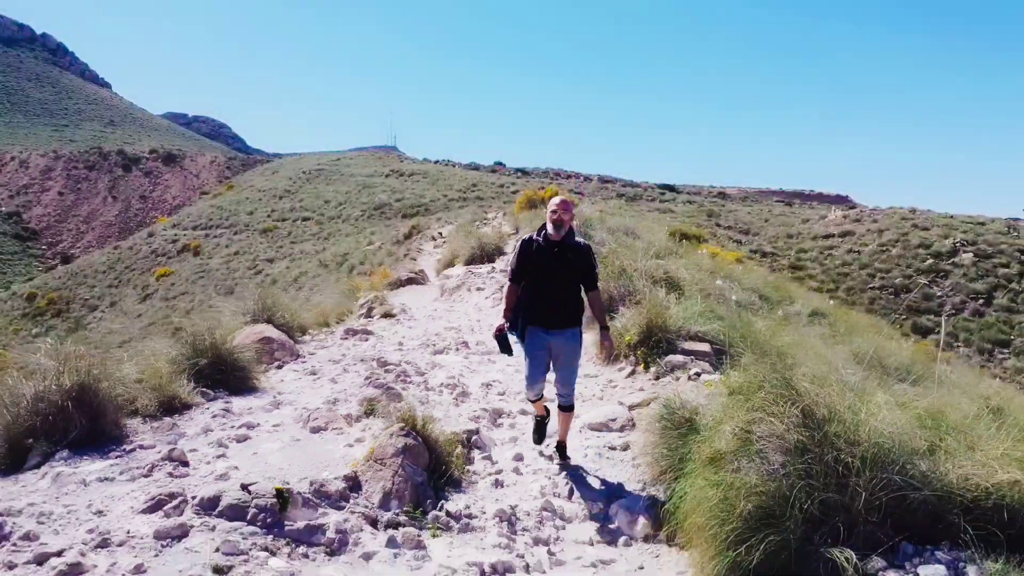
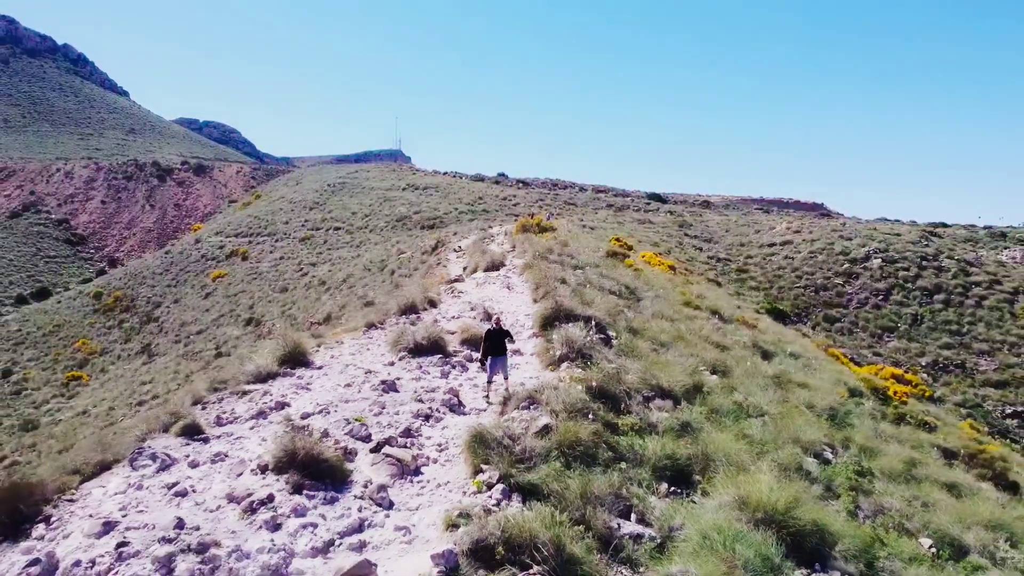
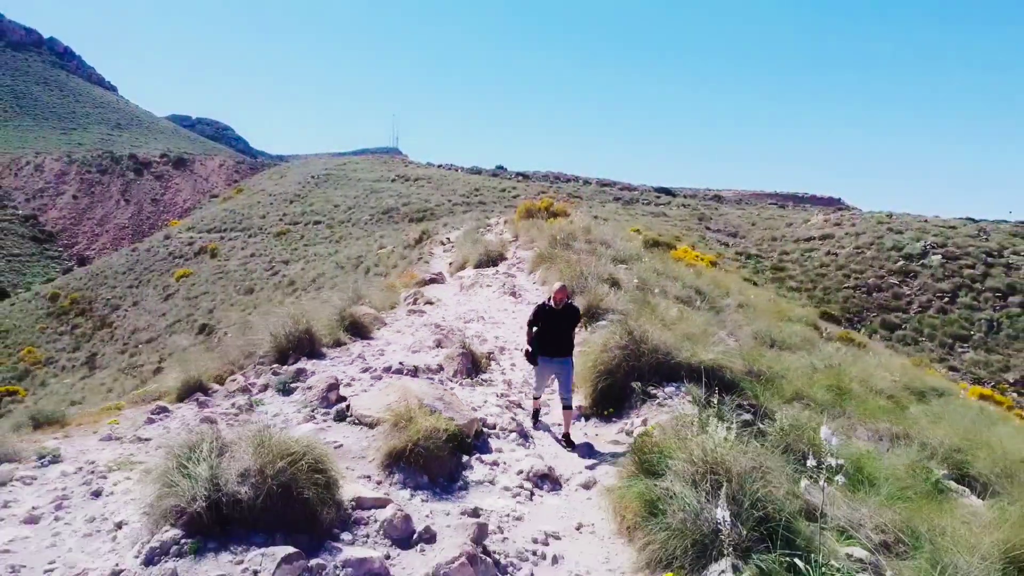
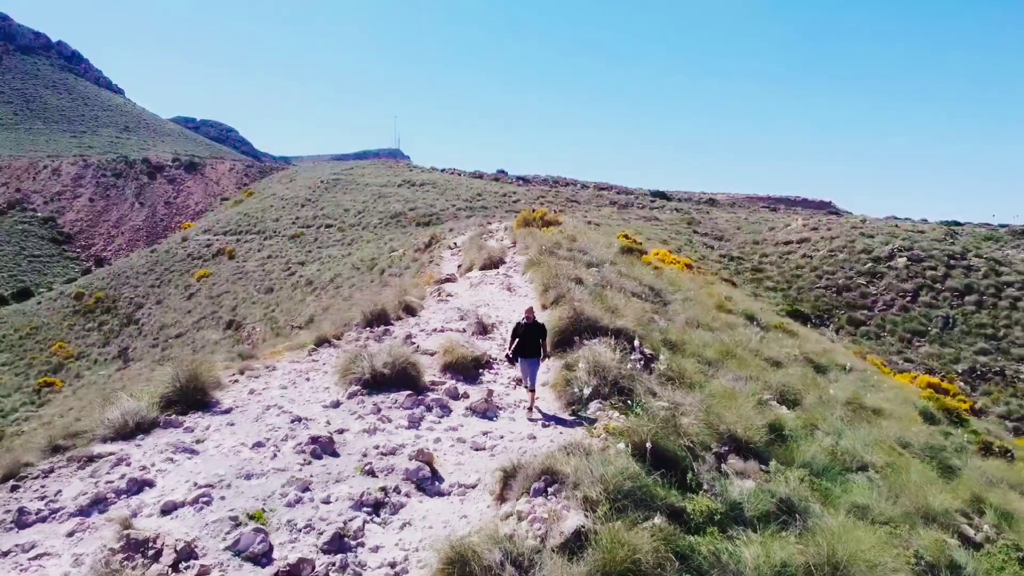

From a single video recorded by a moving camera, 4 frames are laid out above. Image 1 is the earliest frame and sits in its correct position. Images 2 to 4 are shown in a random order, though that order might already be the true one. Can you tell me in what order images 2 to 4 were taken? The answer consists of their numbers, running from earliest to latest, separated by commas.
3, 4, 2
